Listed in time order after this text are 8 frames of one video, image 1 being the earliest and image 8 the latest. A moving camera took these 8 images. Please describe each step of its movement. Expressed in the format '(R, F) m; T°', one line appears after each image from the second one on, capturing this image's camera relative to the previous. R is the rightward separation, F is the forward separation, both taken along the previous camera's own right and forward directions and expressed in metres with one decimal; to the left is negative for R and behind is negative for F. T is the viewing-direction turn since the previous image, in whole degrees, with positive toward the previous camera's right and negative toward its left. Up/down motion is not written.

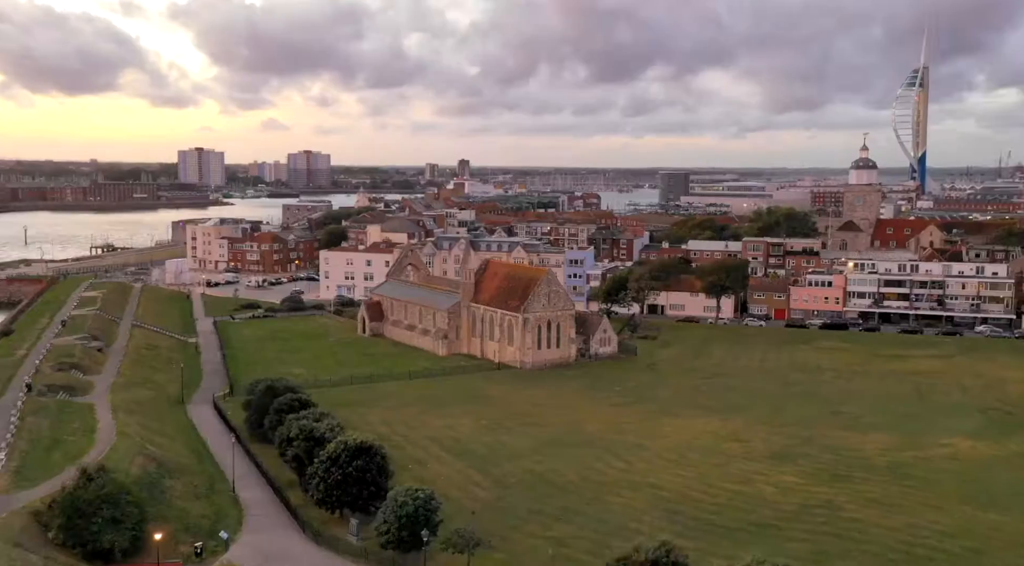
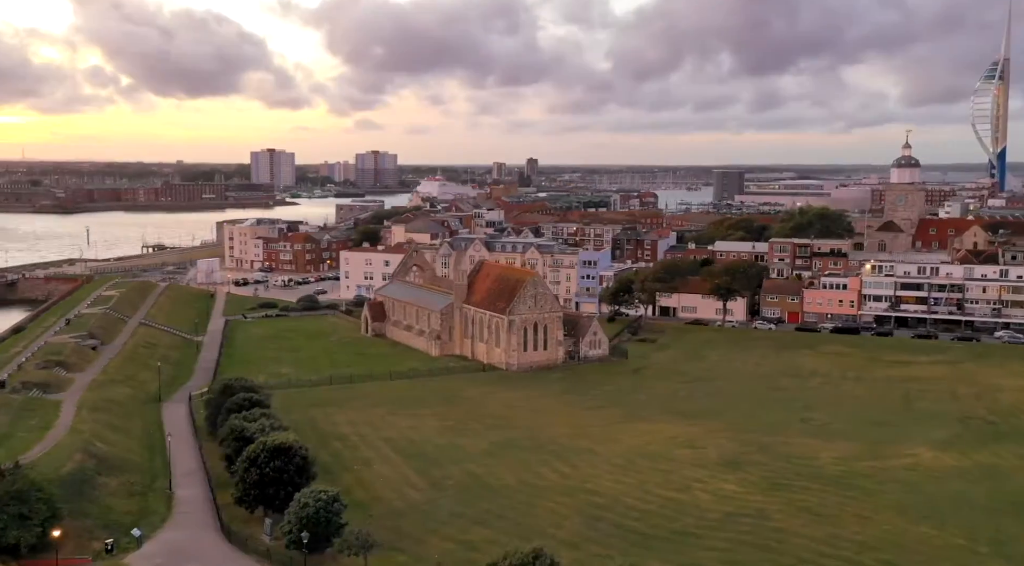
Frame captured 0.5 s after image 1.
(+2.5, +0.1) m; -3°
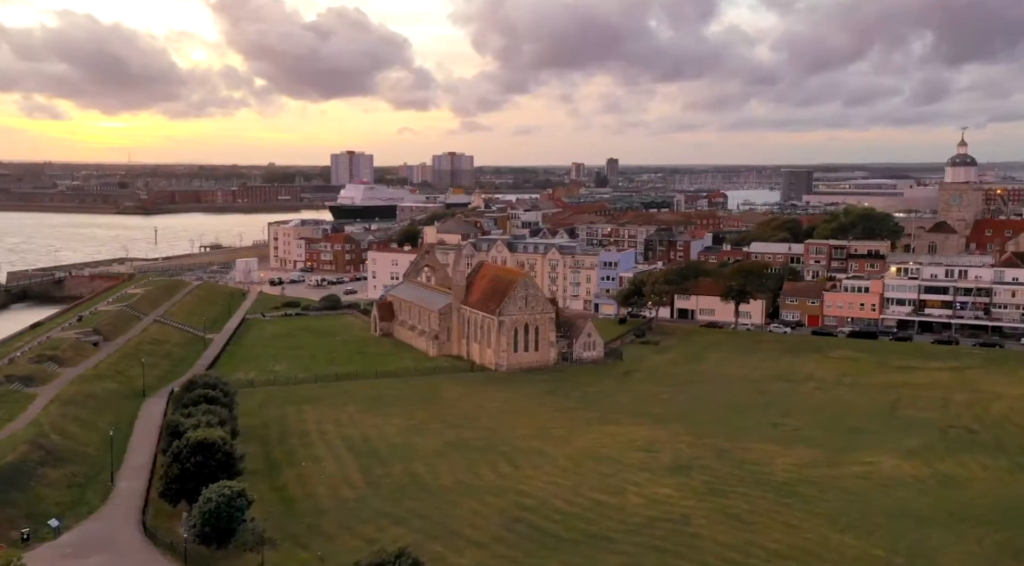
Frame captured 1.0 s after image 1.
(+2.8, +0.1) m; -4°
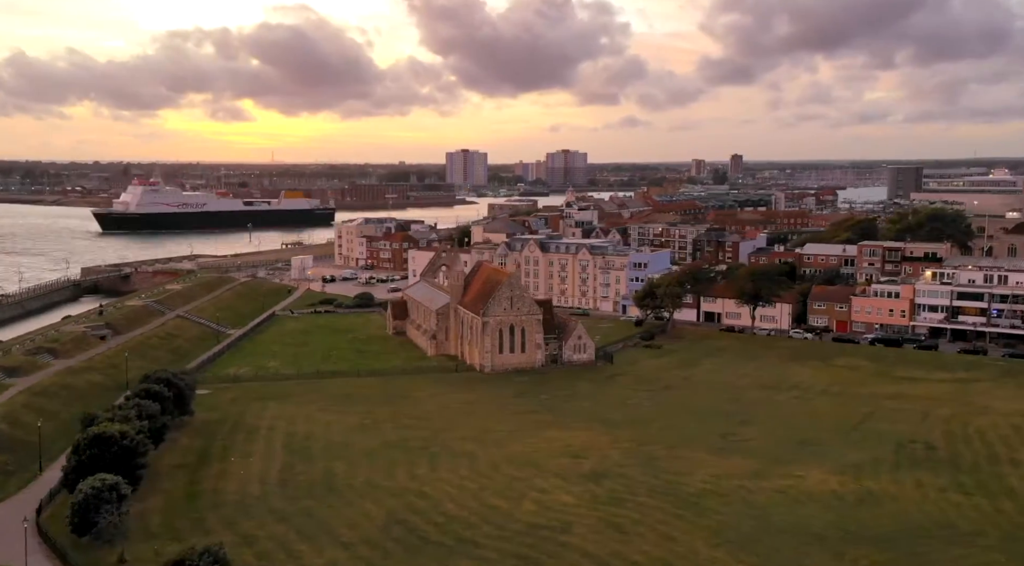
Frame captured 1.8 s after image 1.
(+4.0, +0.2) m; -5°
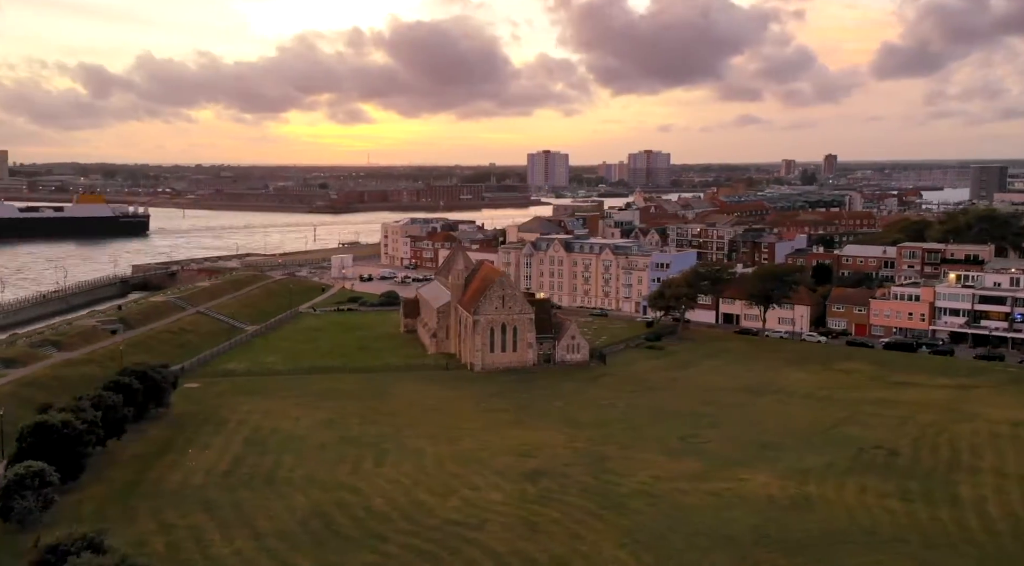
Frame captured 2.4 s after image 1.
(+2.9, 0.0) m; -4°
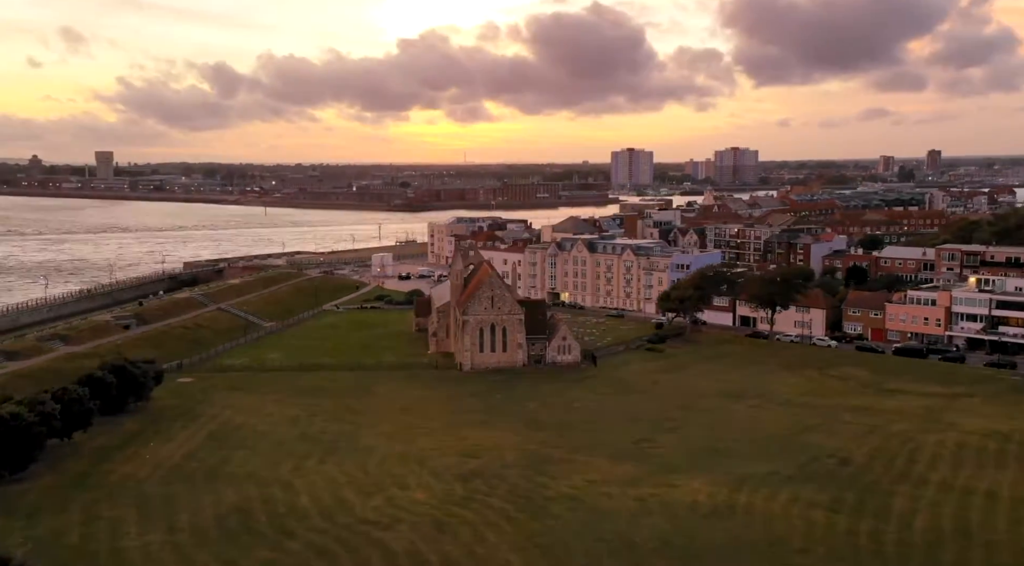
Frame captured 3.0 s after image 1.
(+3.1, -0.1) m; -4°
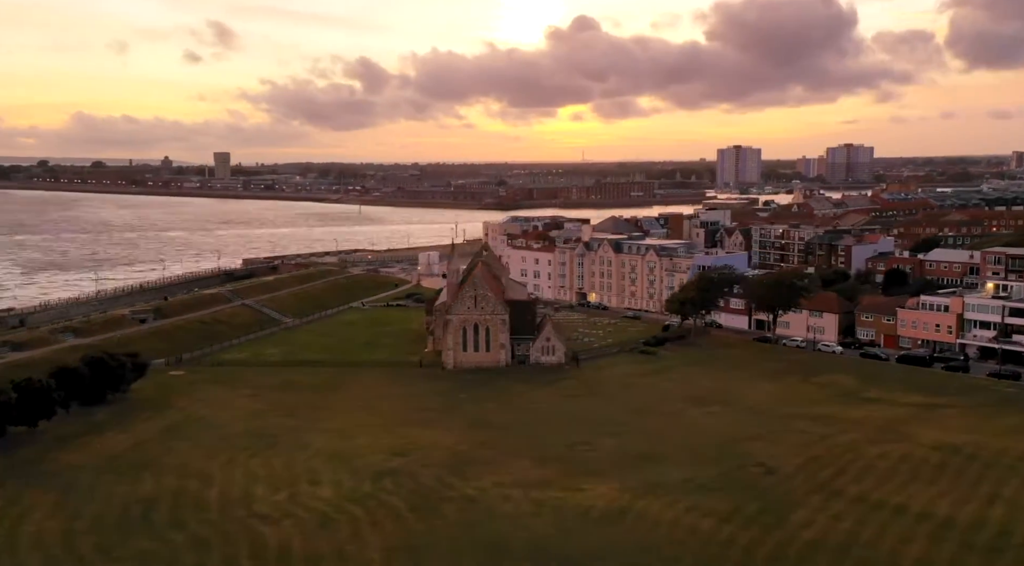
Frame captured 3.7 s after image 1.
(+3.9, -0.2) m; -5°
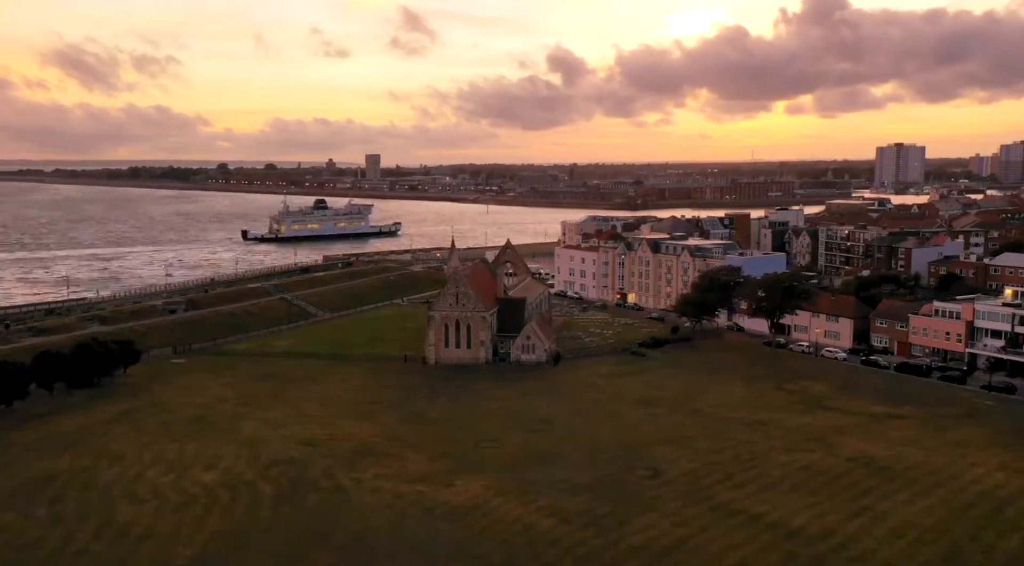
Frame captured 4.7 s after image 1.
(+5.6, -0.4) m; -7°
